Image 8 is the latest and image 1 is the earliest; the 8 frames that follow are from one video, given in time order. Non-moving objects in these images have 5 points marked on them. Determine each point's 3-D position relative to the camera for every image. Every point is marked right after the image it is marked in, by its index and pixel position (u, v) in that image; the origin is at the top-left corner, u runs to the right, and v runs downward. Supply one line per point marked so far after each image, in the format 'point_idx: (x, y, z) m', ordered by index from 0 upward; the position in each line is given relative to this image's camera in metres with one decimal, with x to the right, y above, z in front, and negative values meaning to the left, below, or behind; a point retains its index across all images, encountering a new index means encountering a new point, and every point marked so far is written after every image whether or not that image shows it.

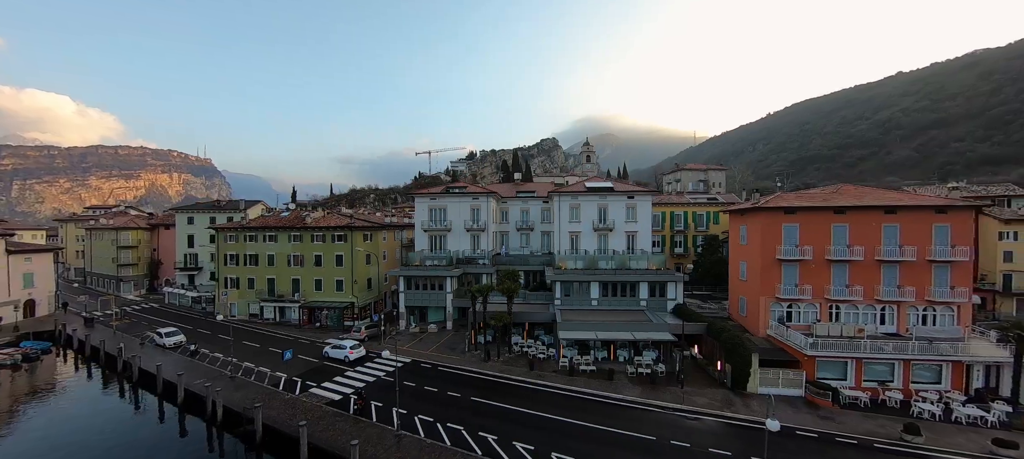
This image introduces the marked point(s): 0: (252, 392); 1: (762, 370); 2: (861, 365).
0: (-12.6, -7.8, +18.7) m
1: (+12.2, -6.7, +18.9) m
2: (+16.5, -6.4, +17.6) m
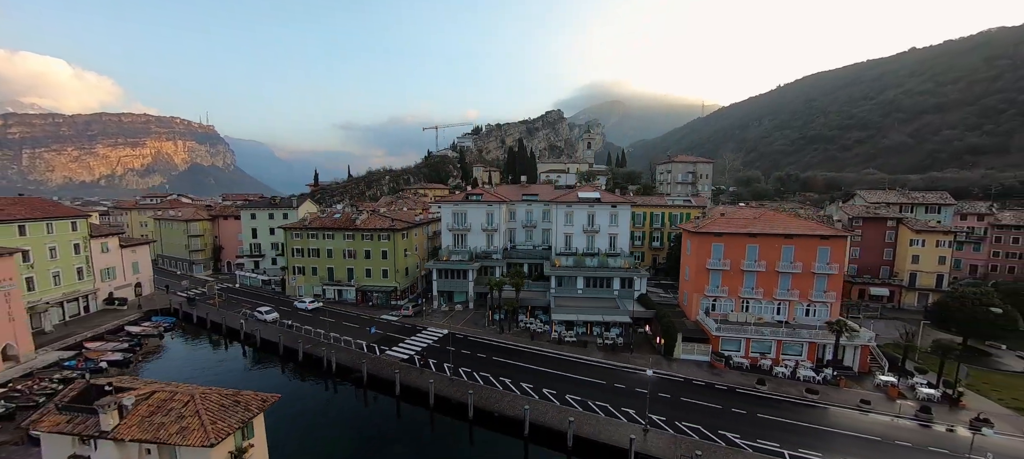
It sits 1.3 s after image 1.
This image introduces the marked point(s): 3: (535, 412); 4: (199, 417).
0: (-12.0, -9.0, +27.9) m
1: (+12.8, -8.2, +27.8) m
2: (+17.0, -8.0, +26.5) m
3: (+1.3, -9.7, +20.6) m
4: (-11.2, -7.0, +14.3) m
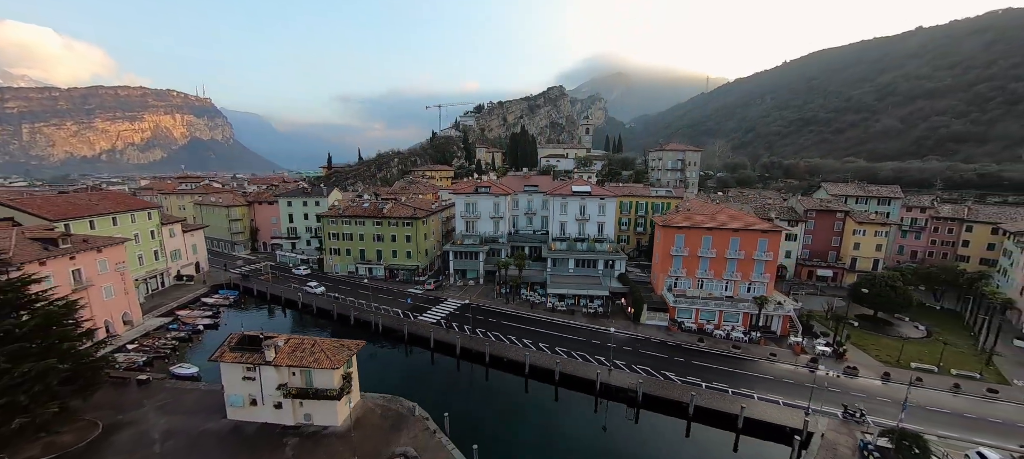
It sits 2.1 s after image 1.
0: (-11.6, -8.3, +35.9) m
1: (+13.2, -7.6, +35.7) m
2: (+17.4, -7.6, +34.3) m
3: (+1.7, -9.6, +28.6) m
4: (-10.8, -7.2, +22.2) m
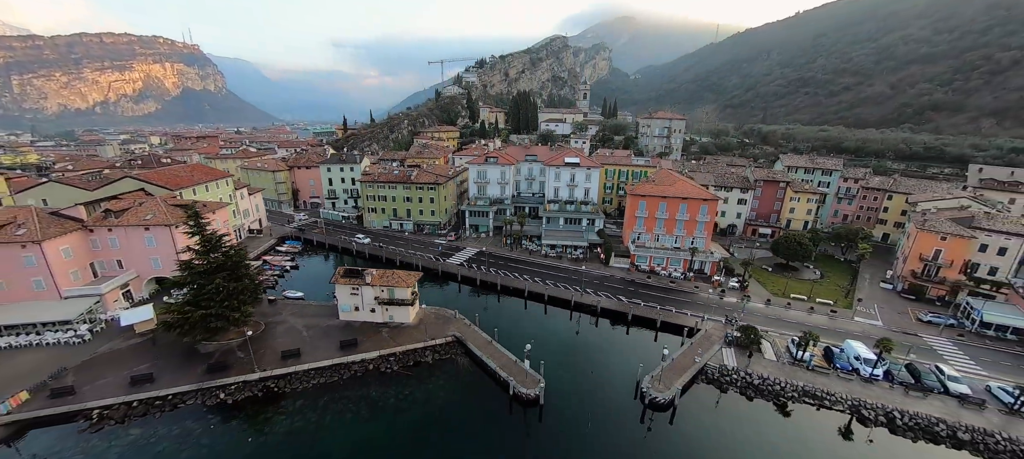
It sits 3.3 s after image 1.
0: (-11.1, -4.0, +48.6) m
1: (+13.7, -3.5, +48.4) m
2: (+17.9, -3.6, +47.0) m
3: (+2.1, -6.3, +41.6) m
4: (-10.3, -4.6, +34.9) m
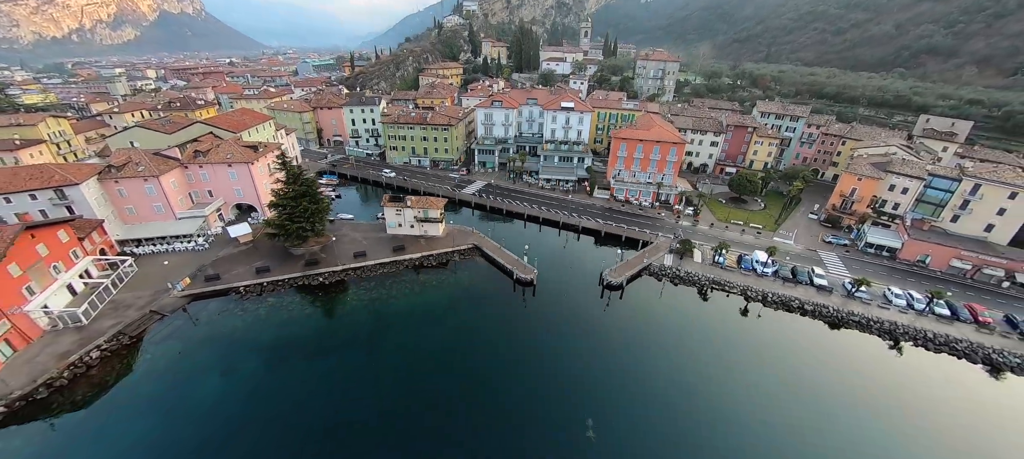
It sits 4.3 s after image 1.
0: (-10.7, +6.2, +59.8) m
1: (+14.1, +6.5, +59.6) m
2: (+18.3, +6.1, +58.2) m
3: (+2.5, +2.7, +53.3) m
4: (-9.9, +3.3, +46.4) m
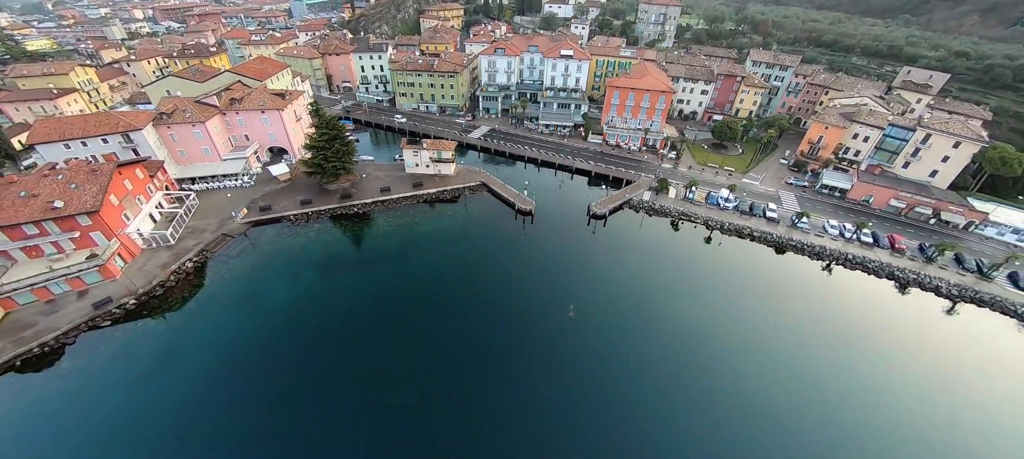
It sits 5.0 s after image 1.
0: (-10.4, +16.7, +66.0) m
1: (+14.4, +16.8, +65.7) m
2: (+18.6, +16.2, +64.4) m
3: (+2.8, +12.3, +60.0) m
4: (-9.6, +12.0, +53.1) m
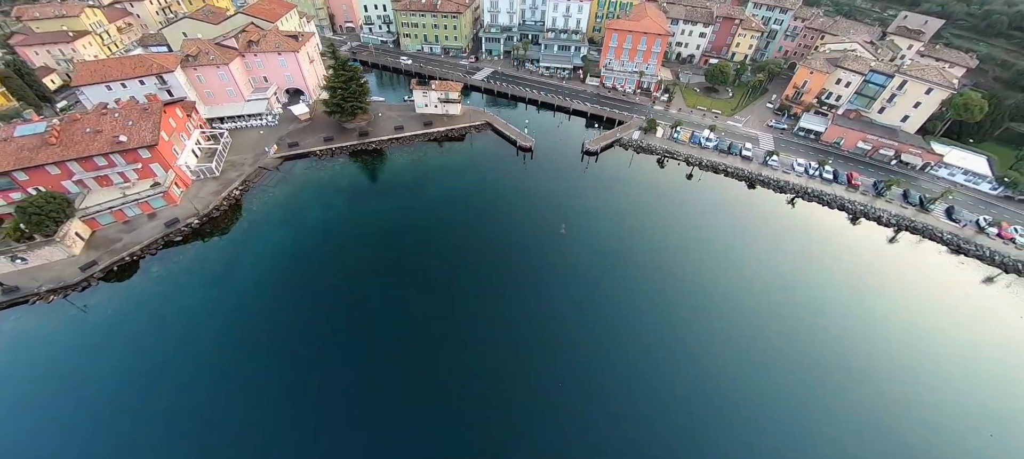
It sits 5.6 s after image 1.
0: (-9.9, +28.5, +69.4) m
1: (+14.9, +28.4, +69.1) m
2: (+19.1, +27.6, +68.0) m
3: (+3.3, +23.2, +64.1) m
4: (-9.2, +22.0, +57.3) m
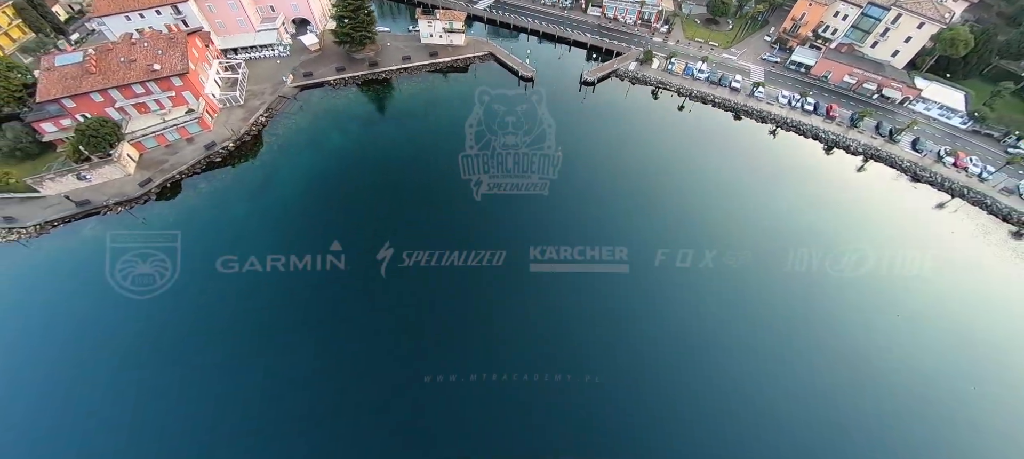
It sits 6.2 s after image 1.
0: (-9.4, +42.0, +69.7) m
1: (+15.5, +41.8, +69.7) m
2: (+19.7, +40.9, +68.7) m
3: (+3.8, +35.9, +65.4) m
4: (-8.5, +33.8, +58.7) m
